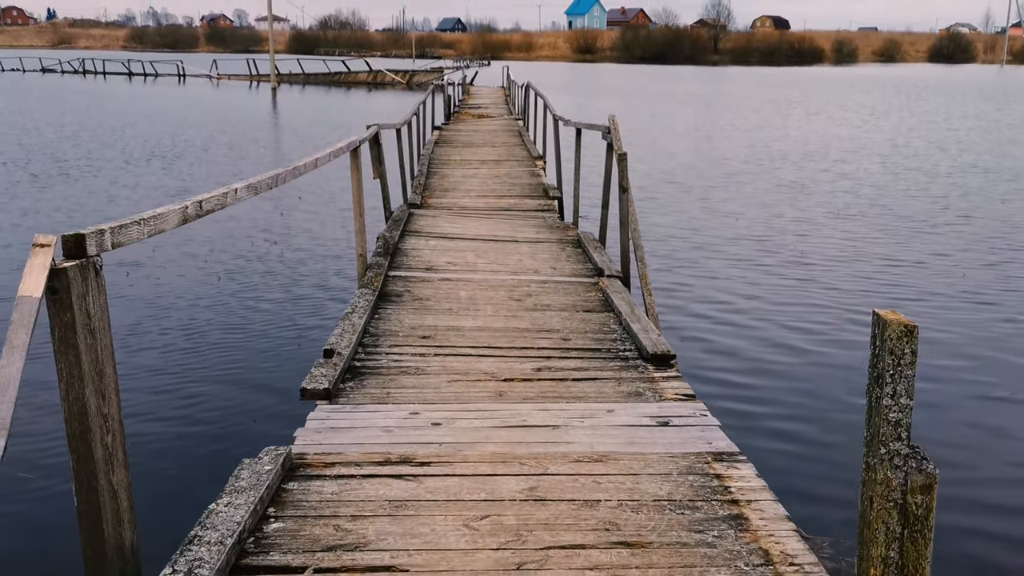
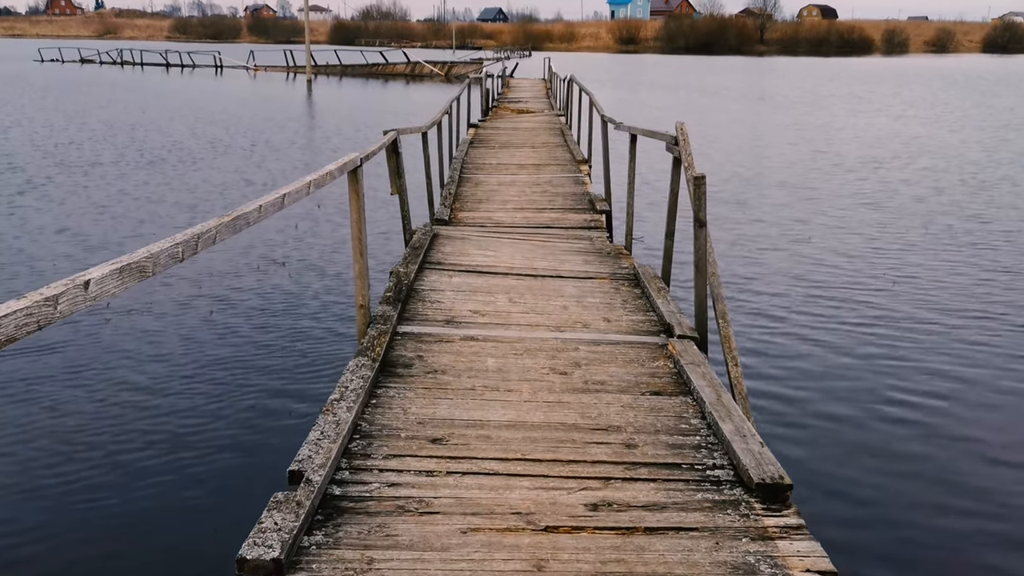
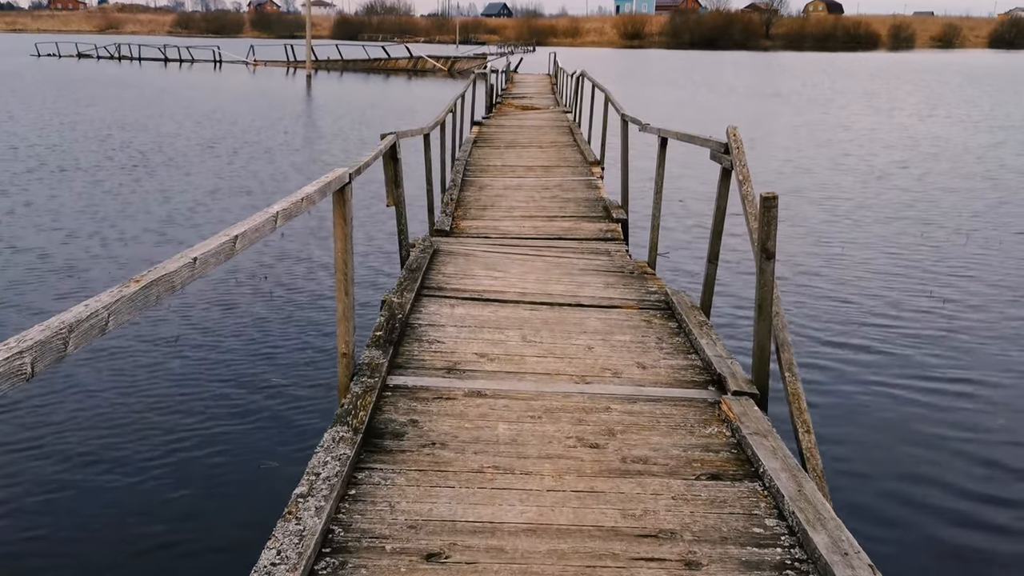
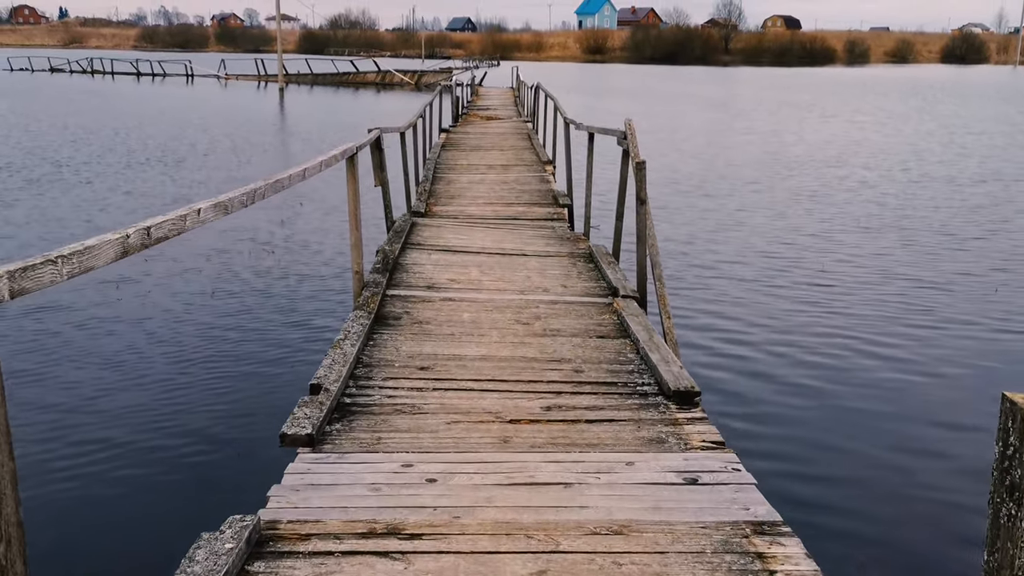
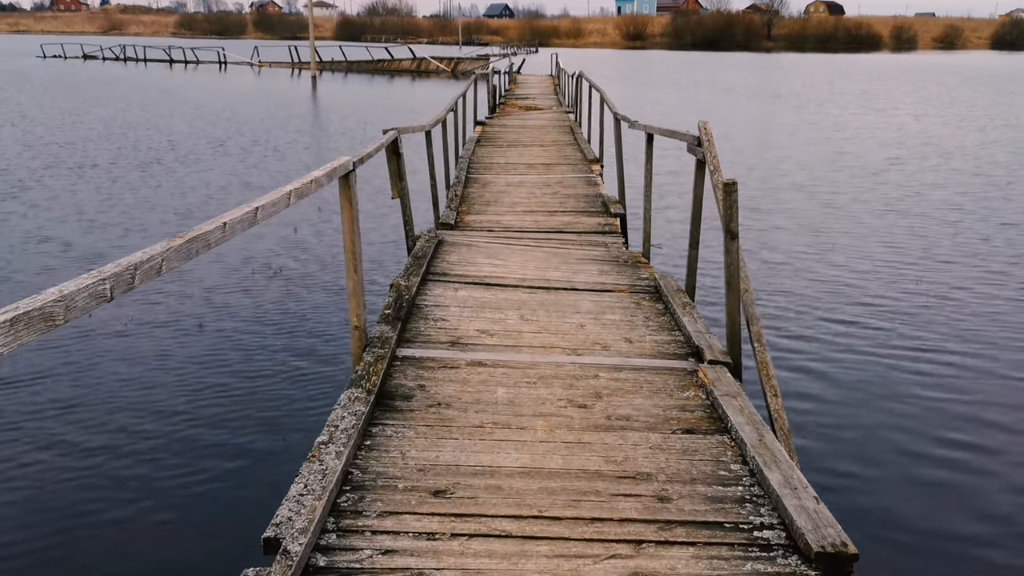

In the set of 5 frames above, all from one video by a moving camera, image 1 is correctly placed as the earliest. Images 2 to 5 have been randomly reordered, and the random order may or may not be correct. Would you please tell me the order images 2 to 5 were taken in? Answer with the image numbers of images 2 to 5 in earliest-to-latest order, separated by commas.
4, 2, 5, 3
